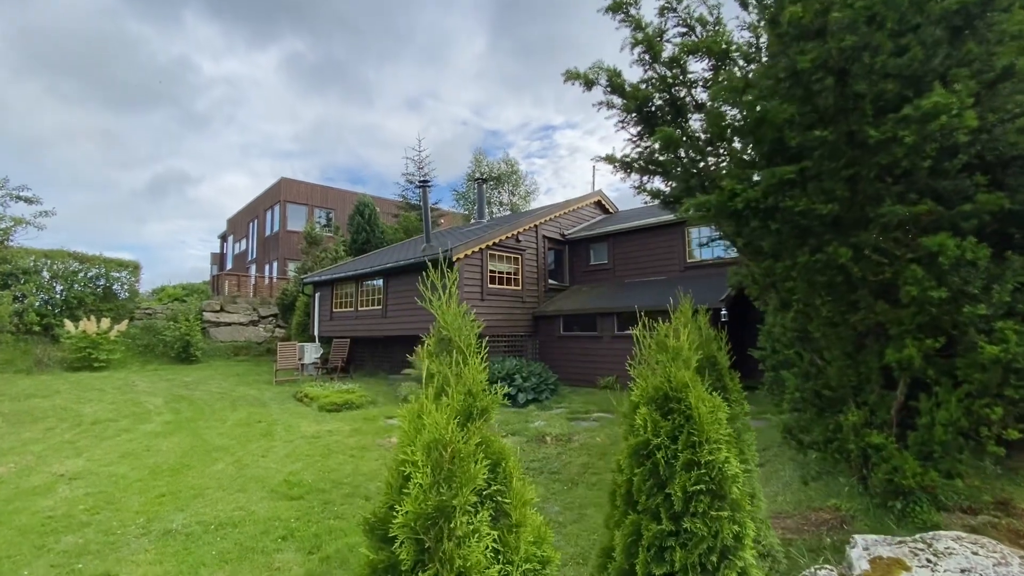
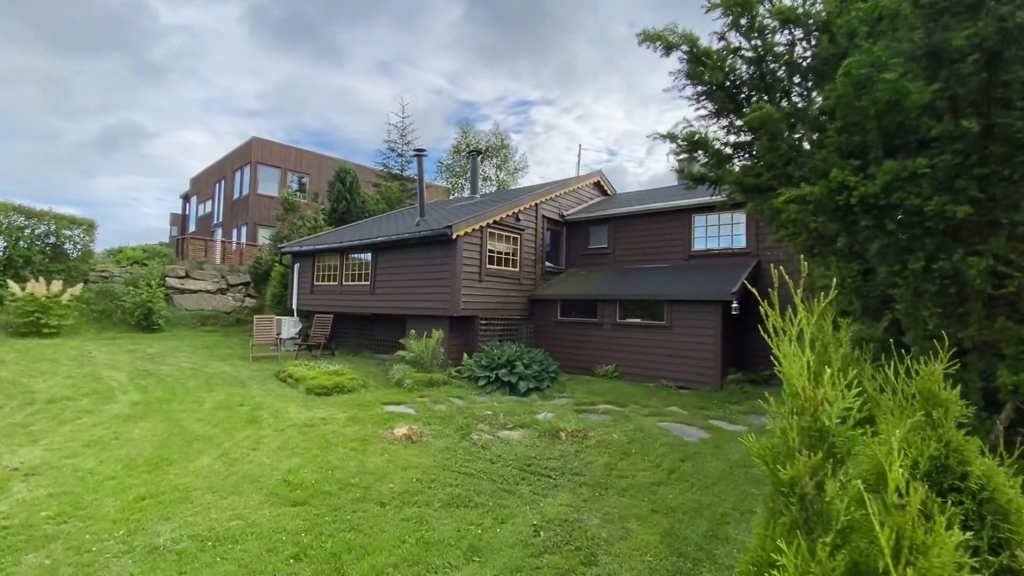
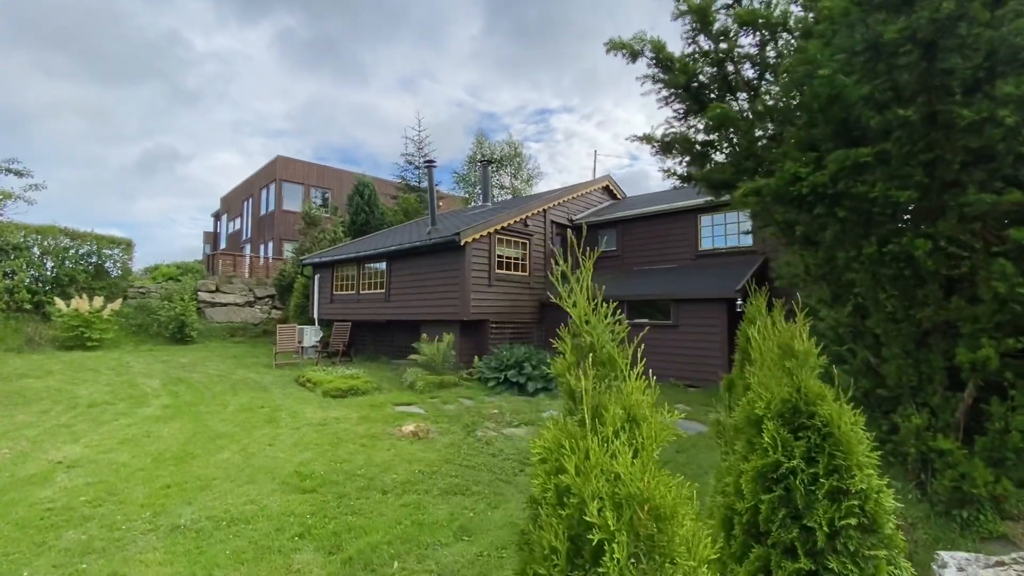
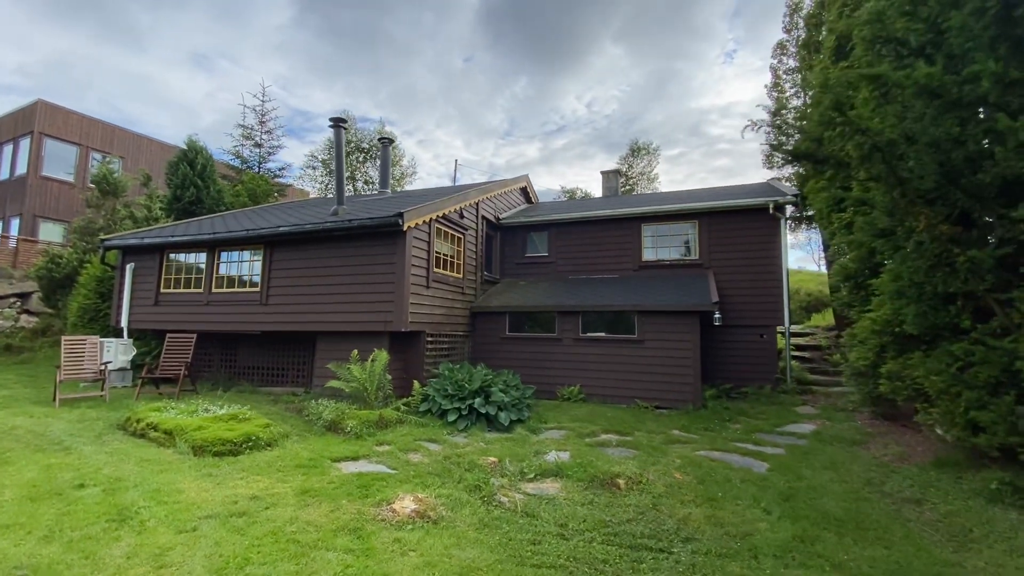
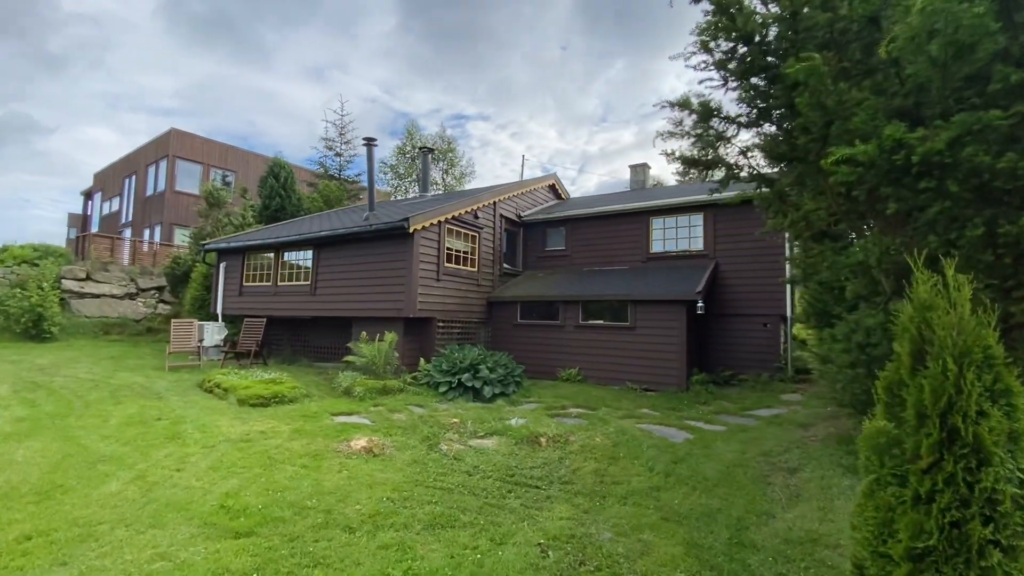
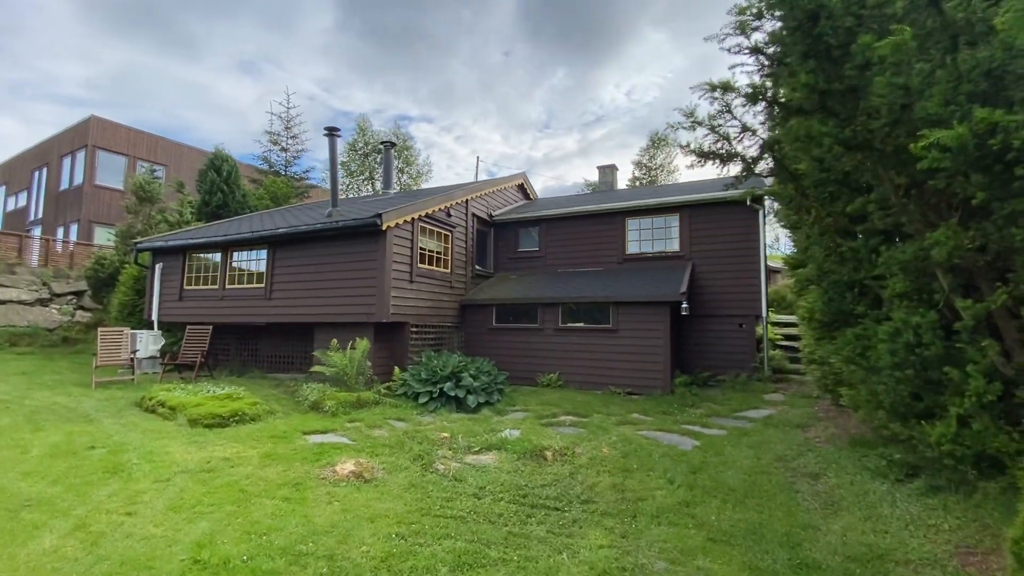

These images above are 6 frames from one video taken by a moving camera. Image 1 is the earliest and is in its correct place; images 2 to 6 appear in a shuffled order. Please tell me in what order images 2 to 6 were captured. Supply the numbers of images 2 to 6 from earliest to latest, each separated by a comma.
3, 2, 5, 6, 4
